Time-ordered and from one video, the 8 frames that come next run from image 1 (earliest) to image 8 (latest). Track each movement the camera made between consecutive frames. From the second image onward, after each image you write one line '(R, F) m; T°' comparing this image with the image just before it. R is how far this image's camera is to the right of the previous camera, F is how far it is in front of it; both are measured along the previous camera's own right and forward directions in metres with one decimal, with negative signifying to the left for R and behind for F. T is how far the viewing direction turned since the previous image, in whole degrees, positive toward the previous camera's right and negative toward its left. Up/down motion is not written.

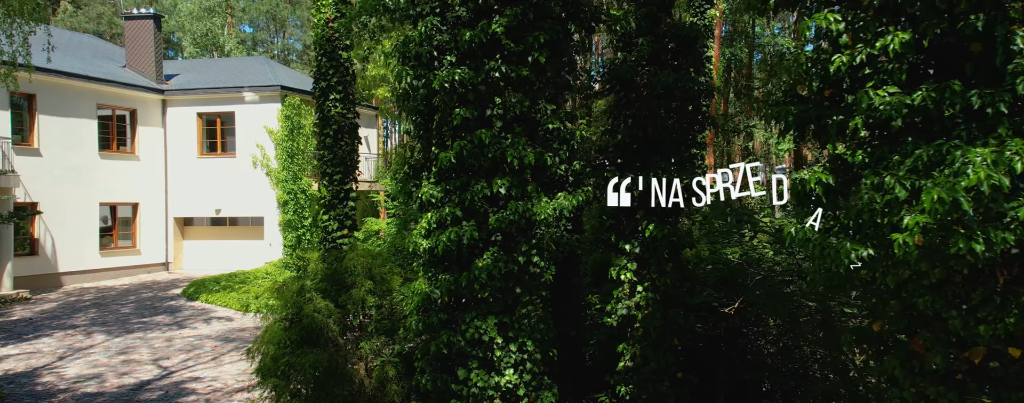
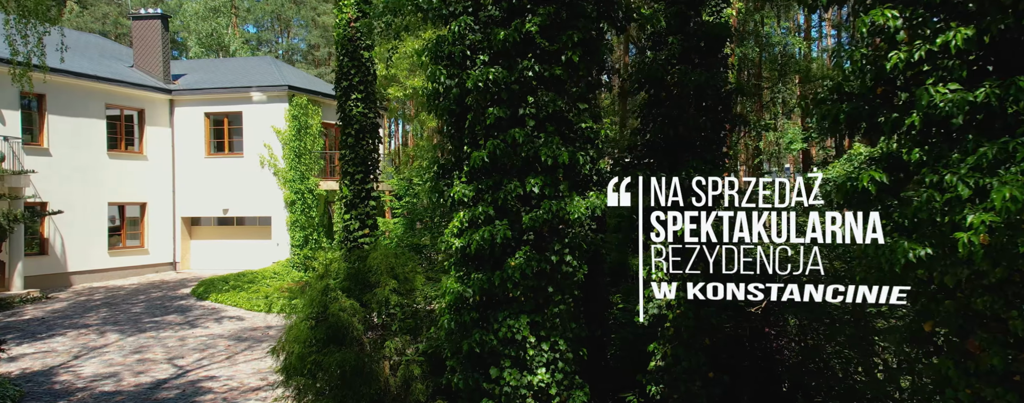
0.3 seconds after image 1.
(-0.2, 0.0) m; 0°
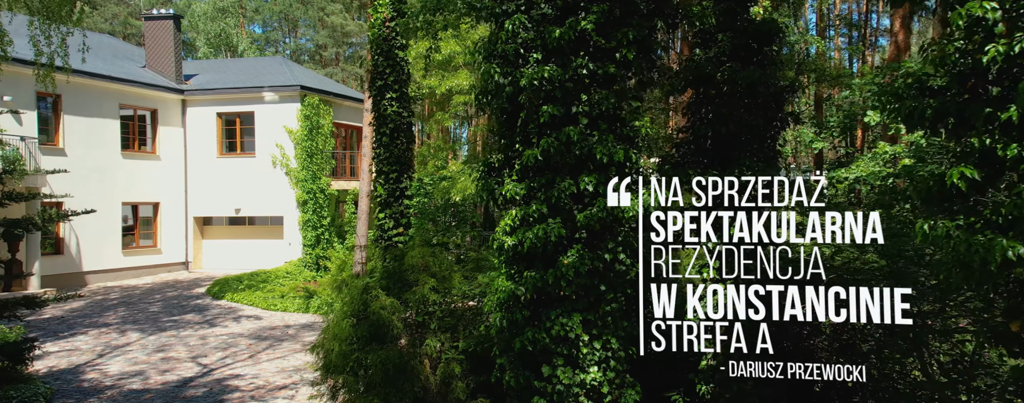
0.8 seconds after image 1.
(-0.3, 0.0) m; -1°
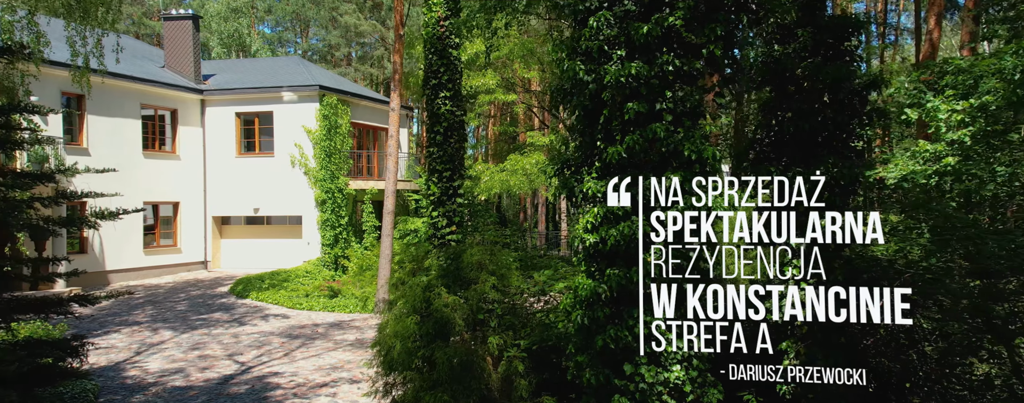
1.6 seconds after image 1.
(-0.5, 0.0) m; -1°
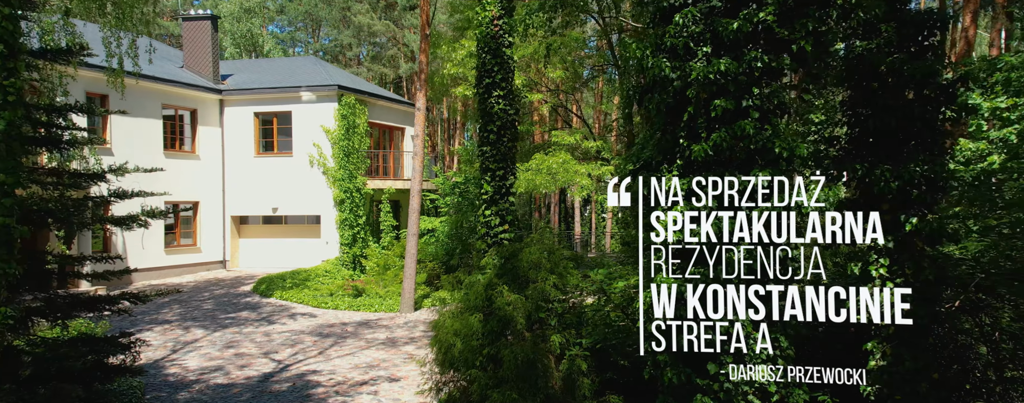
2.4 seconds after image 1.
(-0.5, 0.0) m; -1°
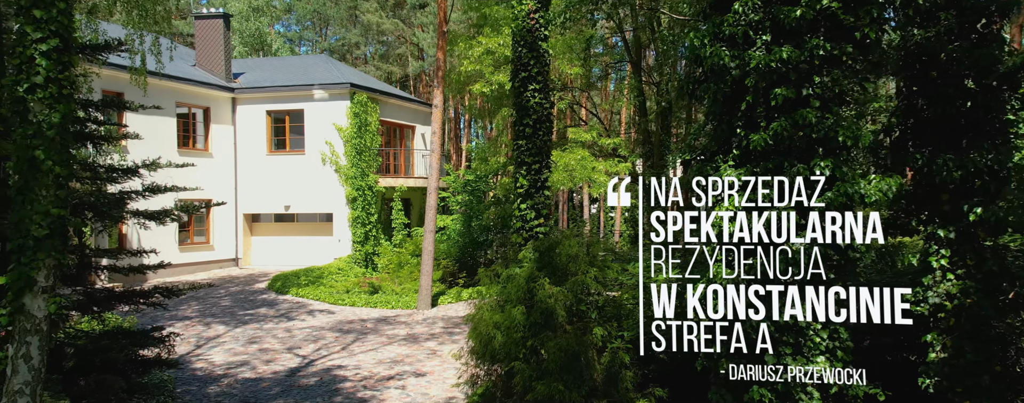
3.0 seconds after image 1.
(-0.3, 0.0) m; -1°
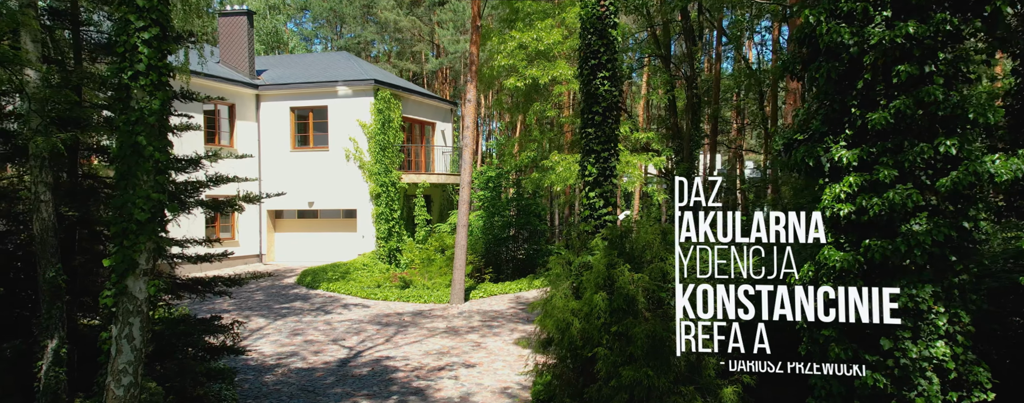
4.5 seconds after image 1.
(-0.6, 0.0) m; -2°
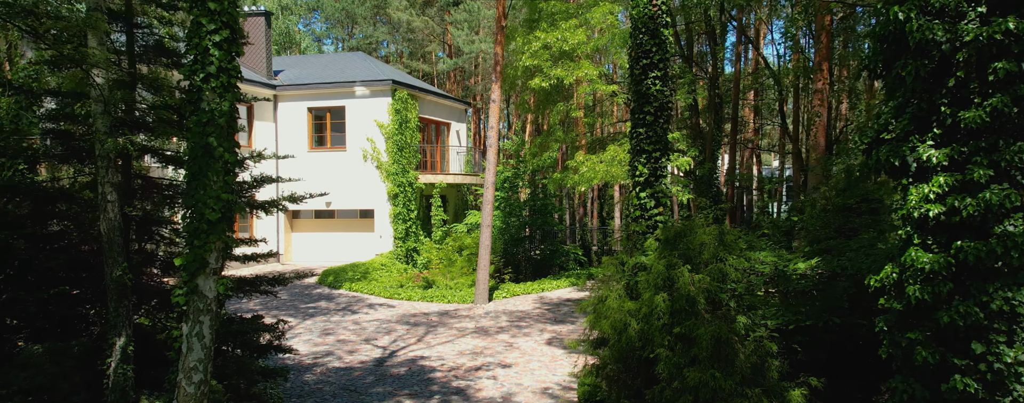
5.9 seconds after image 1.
(-0.5, 0.0) m; -1°
